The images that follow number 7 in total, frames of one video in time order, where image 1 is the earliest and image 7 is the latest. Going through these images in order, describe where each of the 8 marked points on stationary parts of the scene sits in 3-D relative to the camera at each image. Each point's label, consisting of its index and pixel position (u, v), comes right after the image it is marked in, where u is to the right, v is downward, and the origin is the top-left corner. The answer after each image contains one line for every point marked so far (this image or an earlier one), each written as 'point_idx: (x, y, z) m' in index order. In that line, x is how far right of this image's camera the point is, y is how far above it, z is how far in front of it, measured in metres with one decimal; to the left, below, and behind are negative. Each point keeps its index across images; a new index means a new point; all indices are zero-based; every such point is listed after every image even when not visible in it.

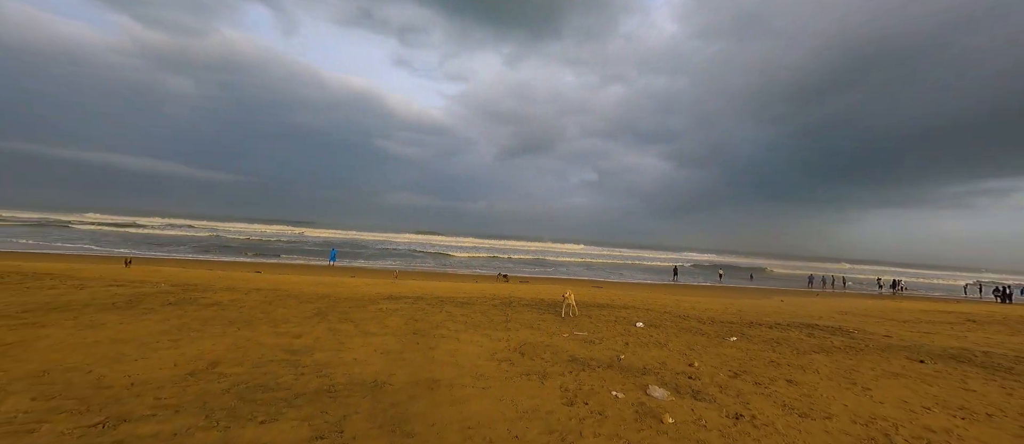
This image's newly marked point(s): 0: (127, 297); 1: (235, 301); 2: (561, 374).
0: (-8.8, -1.6, +9.7) m
1: (-6.4, -1.8, +9.7) m
2: (+0.5, -1.7, +4.8) m
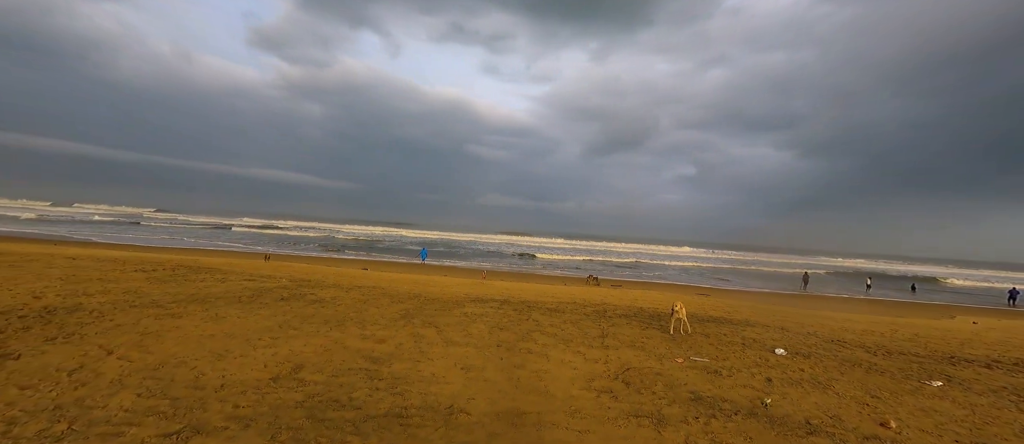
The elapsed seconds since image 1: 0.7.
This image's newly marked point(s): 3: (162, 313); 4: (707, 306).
0: (-6.5, -1.7, +10.6) m
1: (-4.1, -1.8, +10.1) m
2: (+1.5, -1.7, +3.7) m
3: (-6.7, -1.7, +8.1) m
4: (+6.6, -3.2, +14.8) m
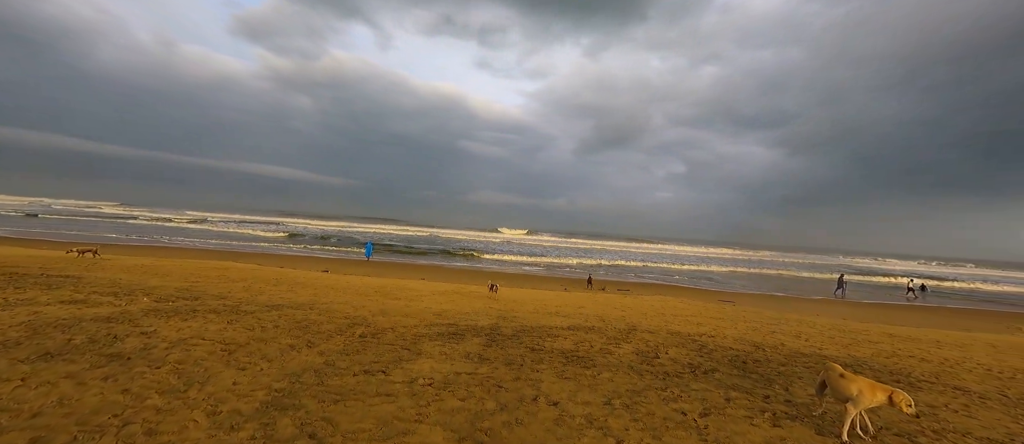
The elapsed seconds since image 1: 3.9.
0: (-6.6, -1.4, +6.0) m
1: (-4.2, -1.6, +5.5) m
2: (+1.5, -1.6, -0.8) m
3: (-6.7, -1.5, +3.5) m
4: (+6.5, -3.0, +10.4) m
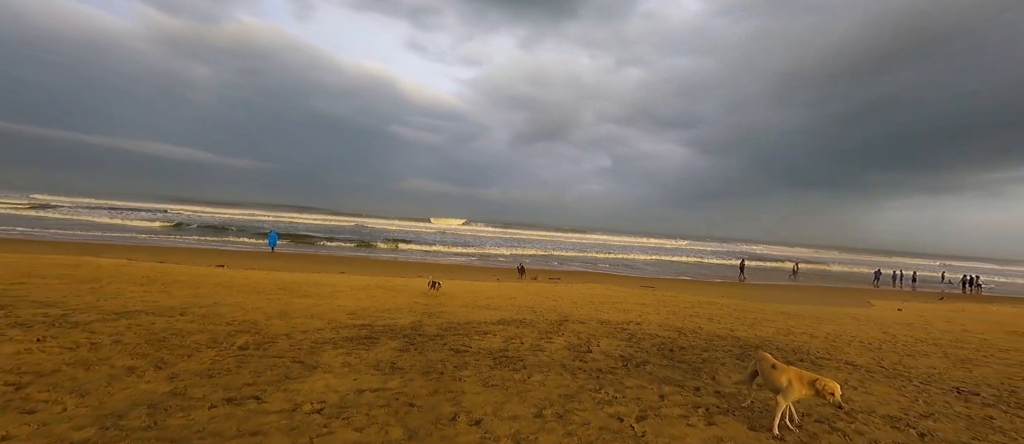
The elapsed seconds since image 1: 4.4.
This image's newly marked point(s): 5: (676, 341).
0: (-7.5, -1.3, +4.2) m
1: (-5.1, -1.4, +4.1) m
2: (+1.6, -1.6, -1.2) m
3: (-7.2, -1.4, +1.7) m
4: (+4.7, -2.7, +10.6) m
5: (+3.7, -2.7, +9.5) m
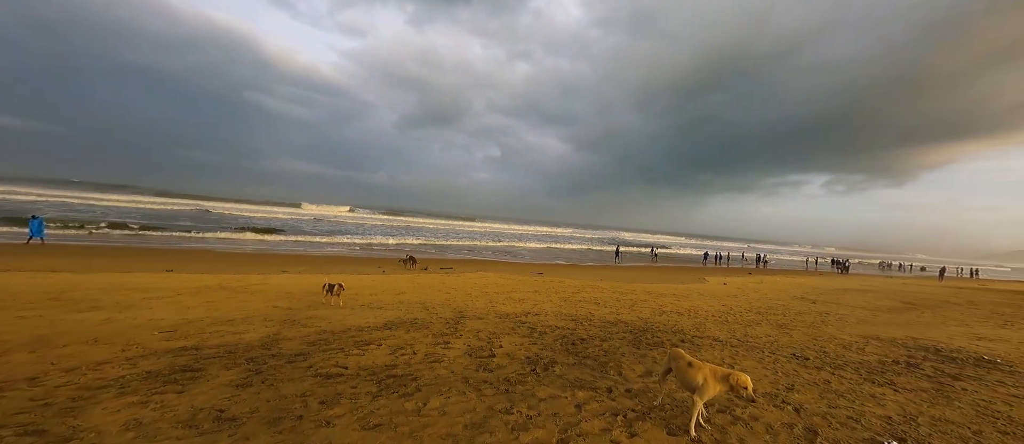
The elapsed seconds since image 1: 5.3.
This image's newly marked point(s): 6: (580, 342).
0: (-8.0, -1.1, +1.1) m
1: (-5.7, -1.3, +1.6) m
2: (+2.1, -1.6, -1.8) m
3: (-7.1, -1.3, -1.2) m
4: (+2.1, -2.4, +10.5) m
5: (+1.4, -2.4, +9.2) m
6: (+1.3, -2.3, +8.3) m
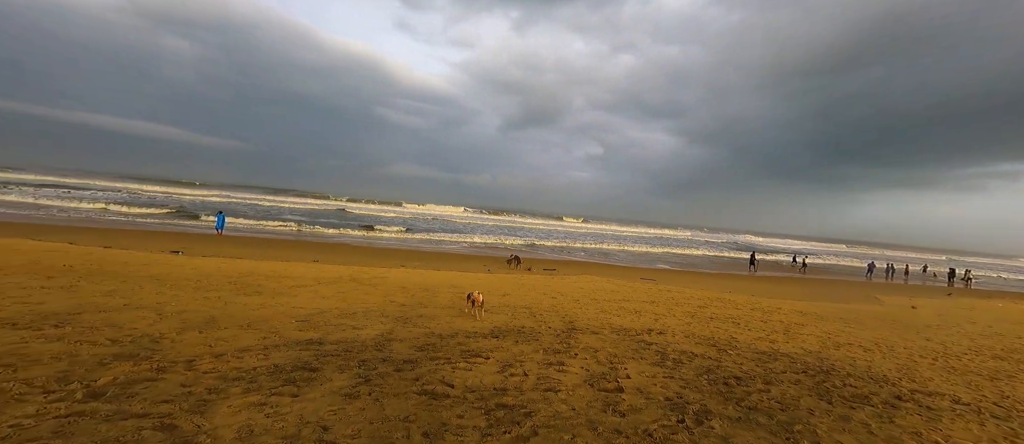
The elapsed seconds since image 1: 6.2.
0: (-7.5, -1.1, +1.7) m
1: (-5.0, -1.2, +1.6) m
2: (+1.7, -1.6, -3.5) m
3: (-7.1, -1.3, -0.8) m
4: (+4.6, -2.5, +8.4) m
5: (+3.6, -2.4, +7.3) m
6: (+3.4, -2.3, +6.4) m
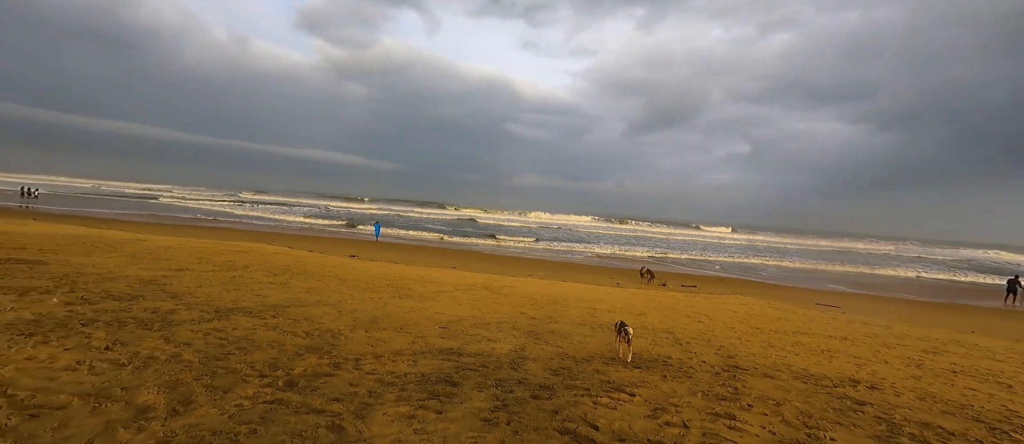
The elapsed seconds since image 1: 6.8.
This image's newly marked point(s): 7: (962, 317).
0: (-6.6, -1.2, +2.7) m
1: (-4.3, -1.4, +1.9) m
2: (+0.7, -1.6, -5.0) m
3: (-7.0, -1.4, +0.2) m
4: (+6.9, -2.7, +5.6) m
5: (+5.6, -2.6, +4.8) m
6: (+5.1, -2.5, +4.1) m
7: (+18.1, -4.0, +16.9) m
